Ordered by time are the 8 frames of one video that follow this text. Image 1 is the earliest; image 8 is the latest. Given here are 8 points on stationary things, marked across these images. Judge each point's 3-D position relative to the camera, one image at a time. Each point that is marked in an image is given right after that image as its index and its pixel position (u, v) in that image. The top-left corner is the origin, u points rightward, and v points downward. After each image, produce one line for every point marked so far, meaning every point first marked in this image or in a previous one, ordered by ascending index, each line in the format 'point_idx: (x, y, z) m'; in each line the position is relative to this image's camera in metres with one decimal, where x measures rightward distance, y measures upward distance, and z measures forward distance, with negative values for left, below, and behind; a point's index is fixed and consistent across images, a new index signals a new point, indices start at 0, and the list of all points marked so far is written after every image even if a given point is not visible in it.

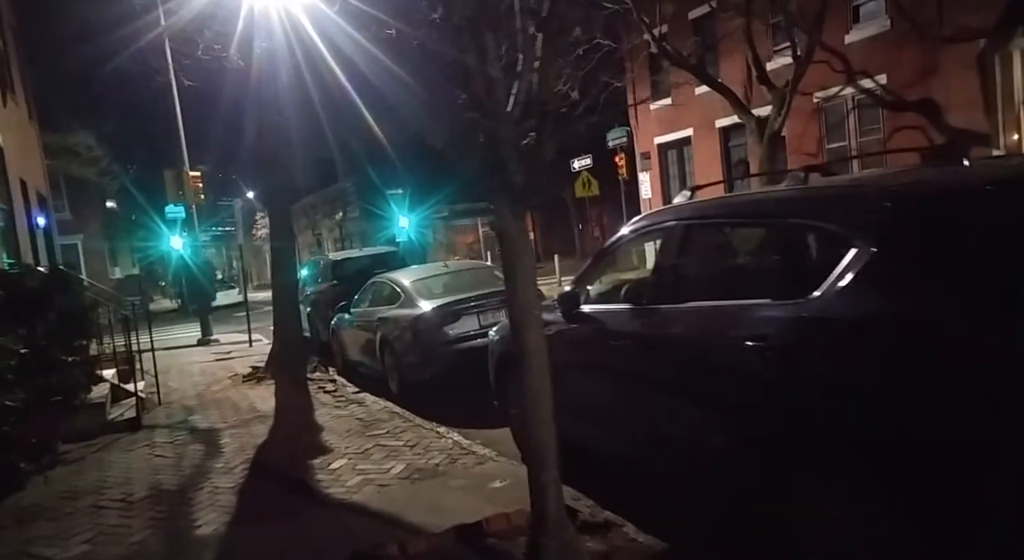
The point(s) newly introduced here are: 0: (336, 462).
0: (-1.4, -1.5, +6.3) m
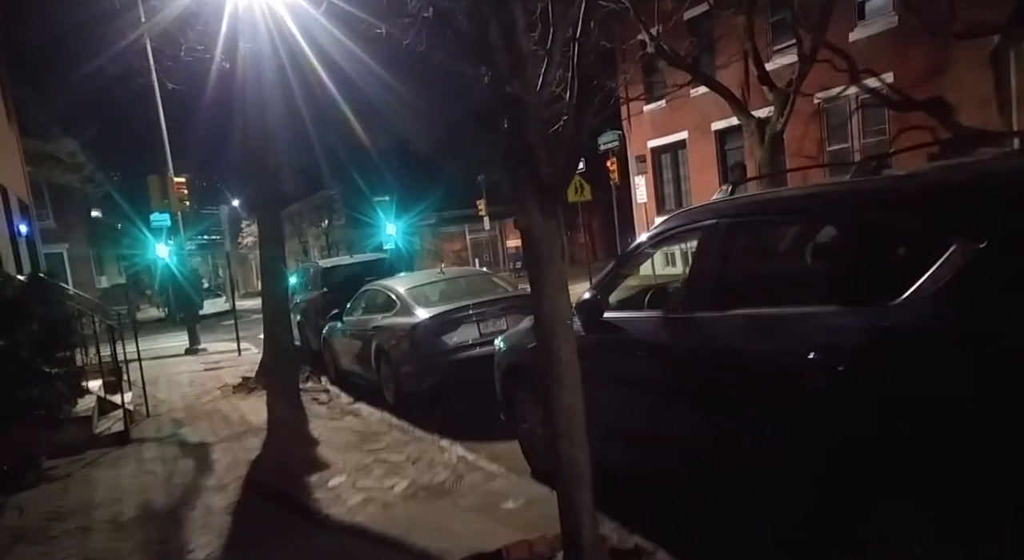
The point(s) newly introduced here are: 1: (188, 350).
0: (-1.4, -1.5, +5.9) m
1: (-7.4, -1.6, +17.7) m
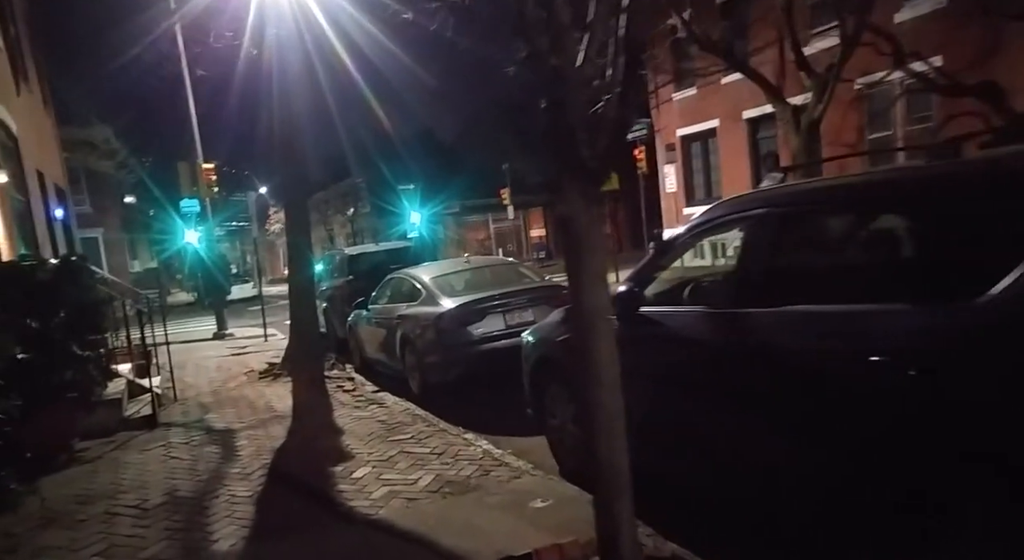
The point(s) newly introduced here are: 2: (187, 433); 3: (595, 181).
0: (-1.2, -1.4, +5.9) m
1: (-6.8, -1.2, +17.8) m
2: (-3.2, -1.5, +7.6) m
3: (+0.3, +0.4, +3.1) m
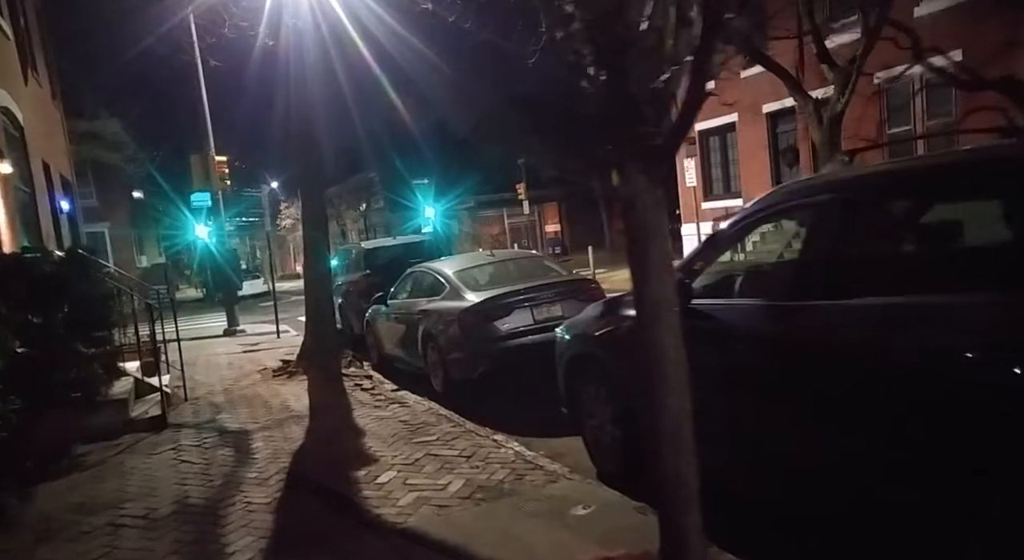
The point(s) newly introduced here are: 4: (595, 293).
0: (-0.9, -1.4, +5.5) m
1: (-6.4, -1.2, +17.5) m
2: (-2.9, -1.4, +7.3) m
3: (+0.5, +0.4, +2.7) m
4: (+0.9, -0.1, +8.1) m
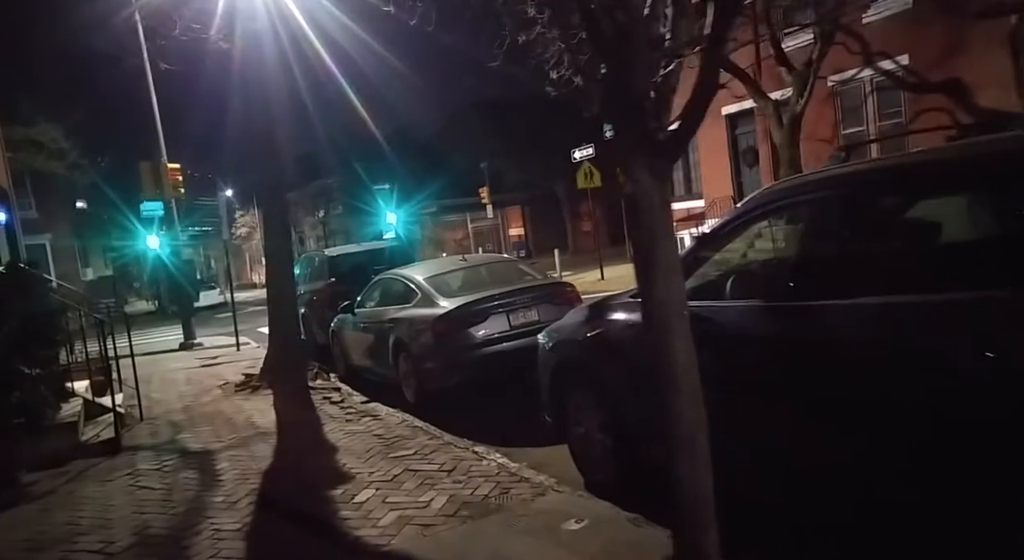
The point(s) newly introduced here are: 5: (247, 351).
0: (-1.0, -1.4, +5.3) m
1: (-7.2, -1.4, +17.0) m
2: (-3.1, -1.6, +6.9) m
3: (+0.5, +0.4, +2.5) m
4: (+0.6, -0.2, +7.9) m
5: (-4.9, -1.3, +14.3) m
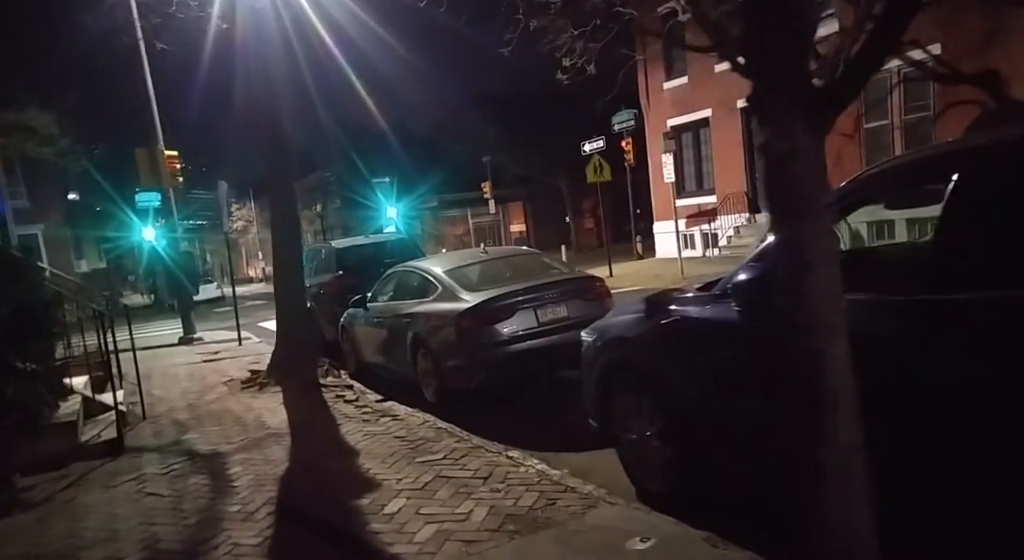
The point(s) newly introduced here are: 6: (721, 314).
0: (-0.7, -1.4, +4.8) m
1: (-7.0, -1.3, +16.5) m
2: (-2.9, -1.5, +6.4) m
3: (+0.8, +0.5, +2.1) m
4: (+0.9, -0.1, +7.5) m
5: (-4.7, -1.2, +13.9) m
6: (+1.1, -0.2, +3.9) m
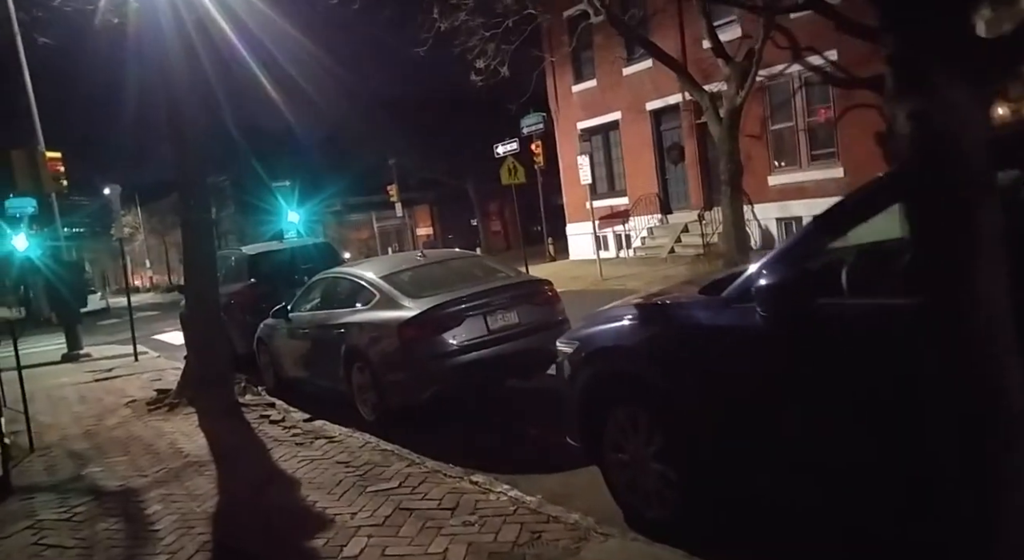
0: (-0.9, -1.4, +4.2) m
1: (-8.5, -1.5, +15.0) m
2: (-3.2, -1.6, +5.5) m
3: (+1.0, +0.4, +1.7) m
4: (+0.4, -0.2, +7.1) m
5: (-5.9, -1.3, +12.7) m
6: (+1.0, -0.2, +3.6) m
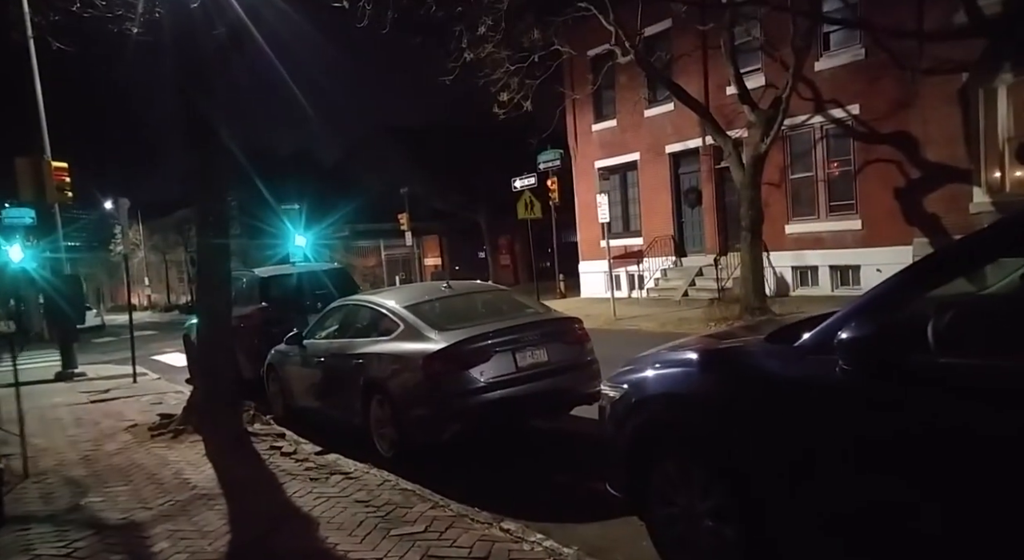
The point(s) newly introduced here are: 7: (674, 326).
0: (-0.7, -1.6, +3.9) m
1: (-8.3, -1.8, +14.6) m
2: (-3.0, -1.7, +5.2) m
3: (+1.3, +0.3, +1.5) m
4: (+0.6, -0.5, +6.8) m
5: (-5.7, -1.7, +12.3) m
6: (+1.3, -0.4, +3.3) m
7: (+3.1, -0.9, +14.6) m
